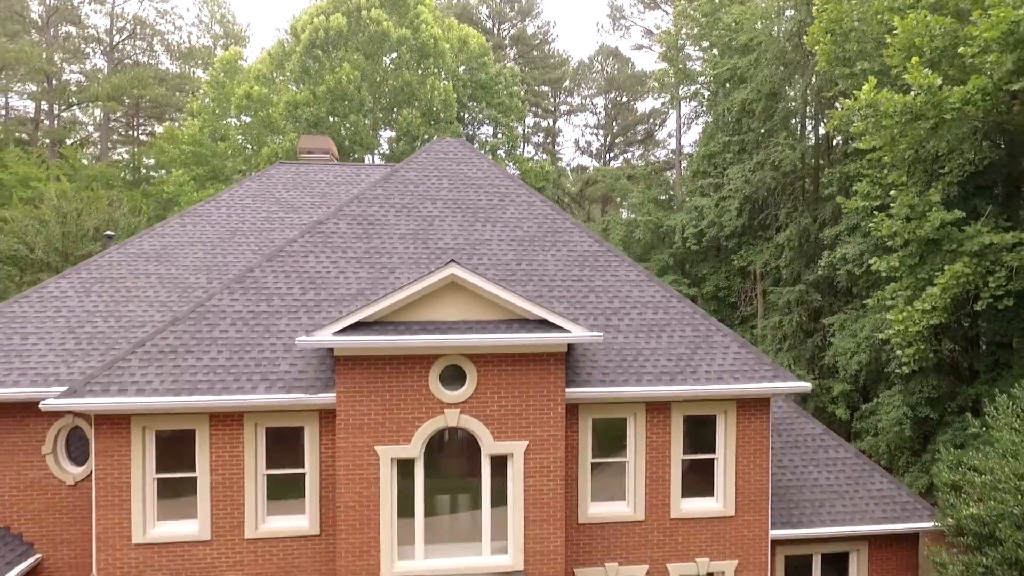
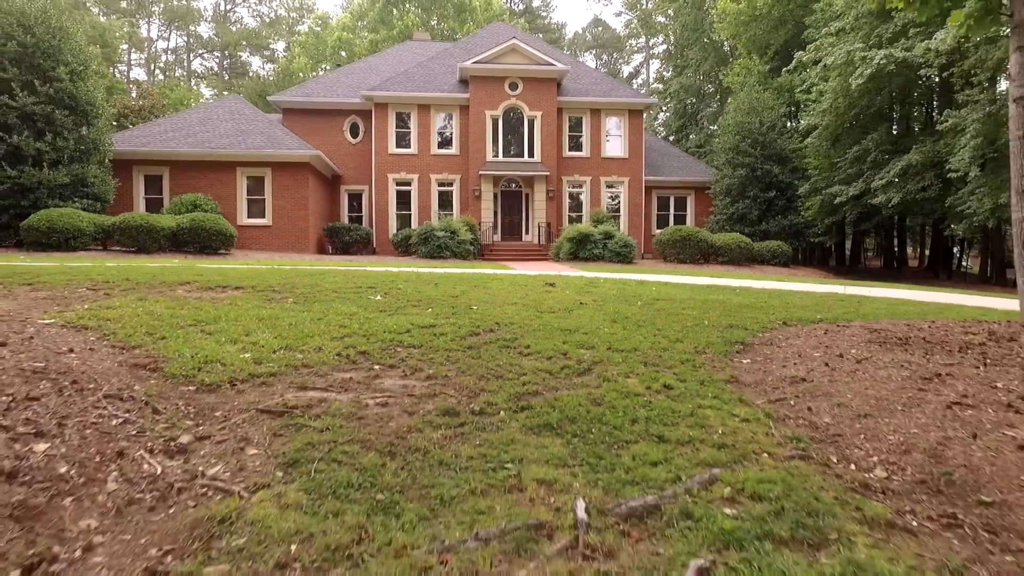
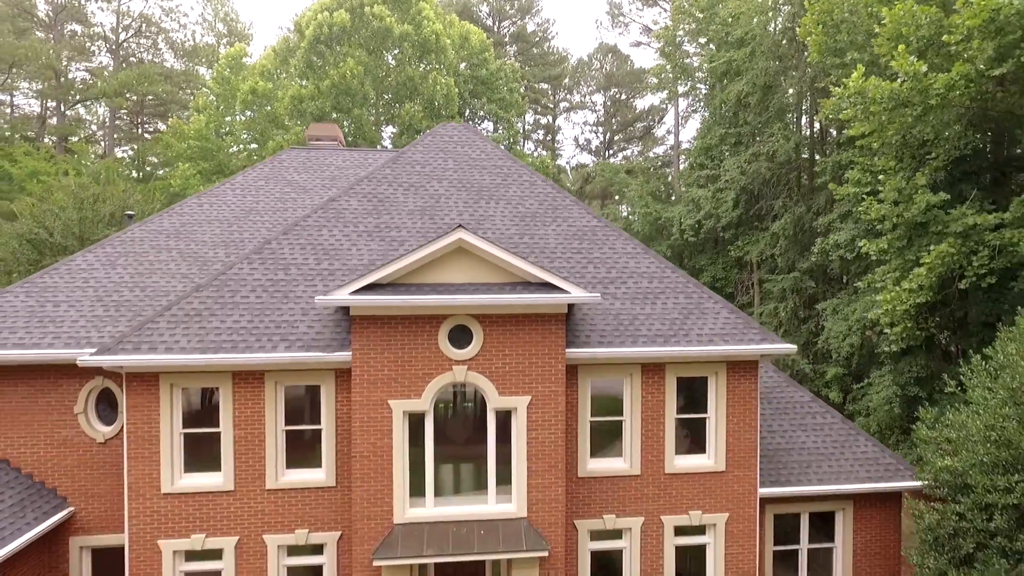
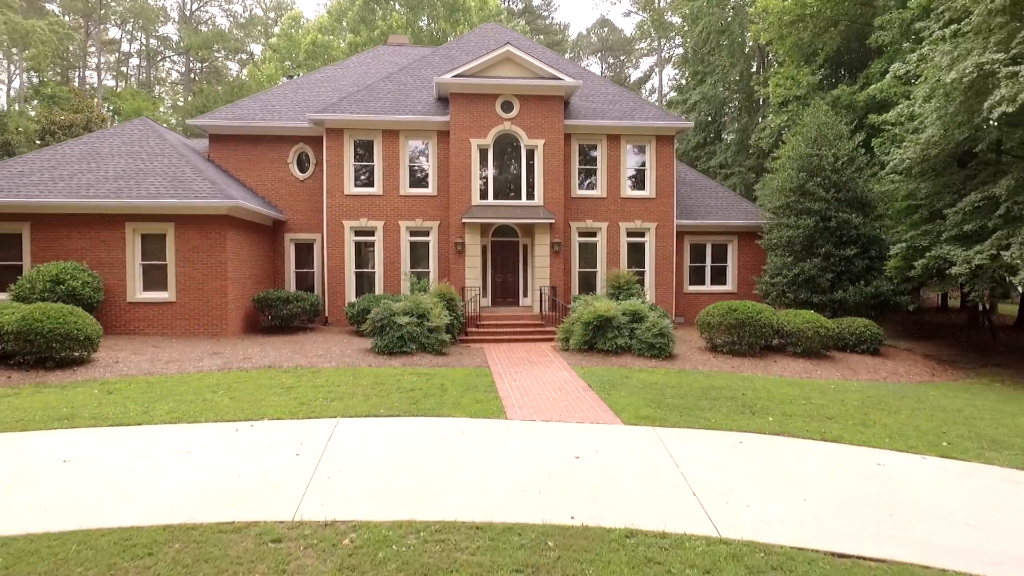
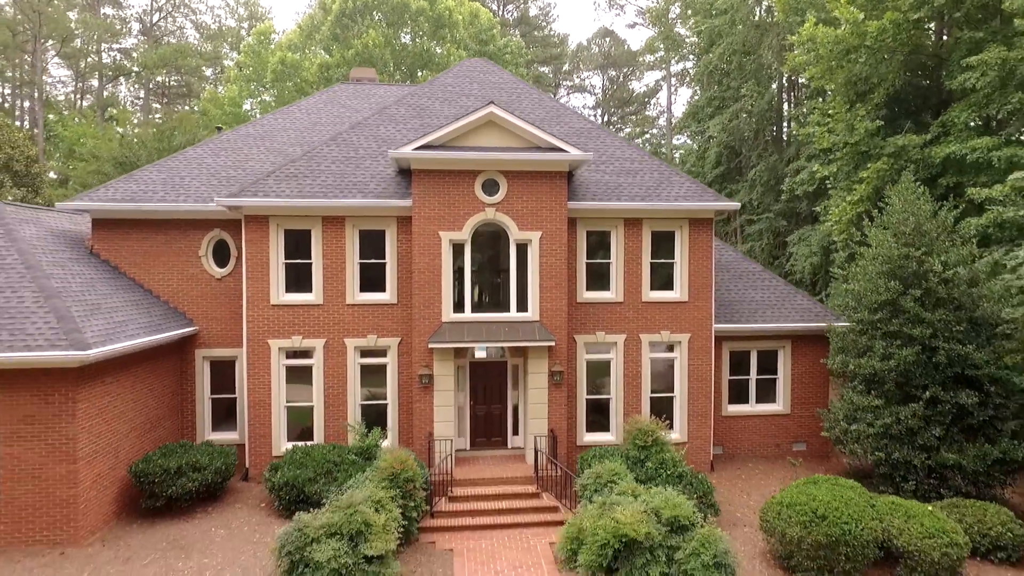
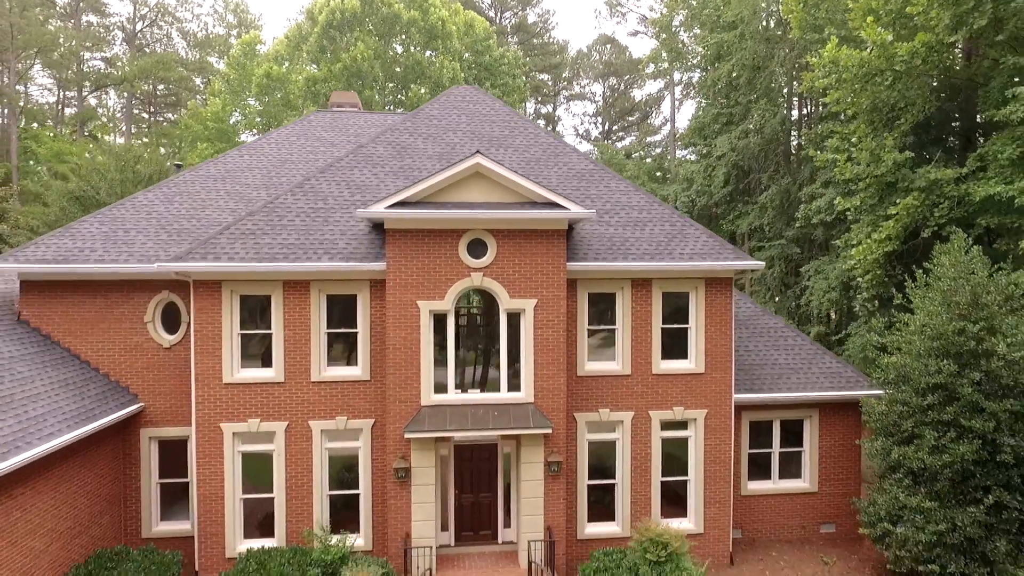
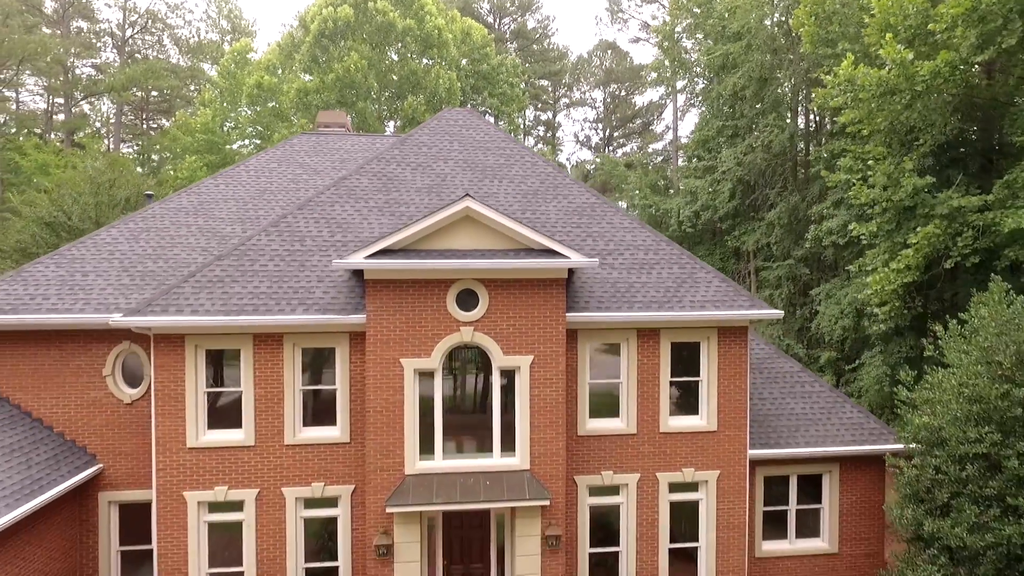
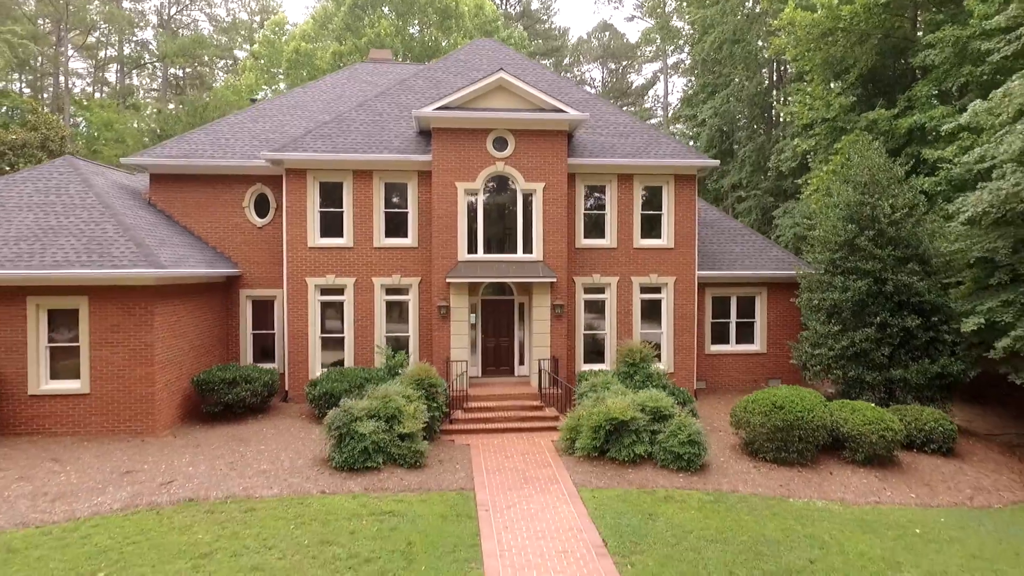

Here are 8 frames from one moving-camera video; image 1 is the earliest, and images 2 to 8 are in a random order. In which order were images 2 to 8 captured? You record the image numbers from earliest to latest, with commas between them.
3, 7, 6, 5, 8, 4, 2
